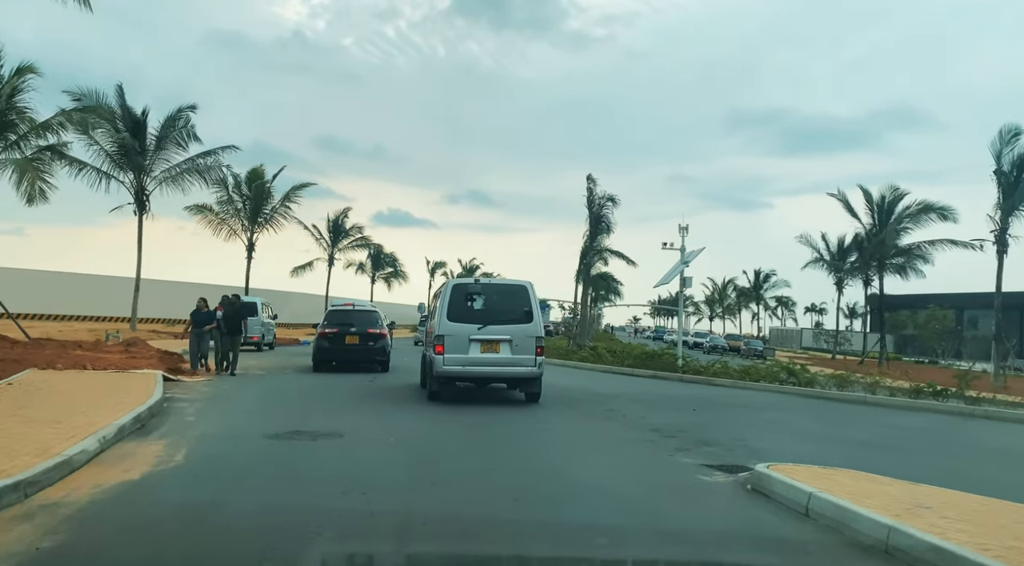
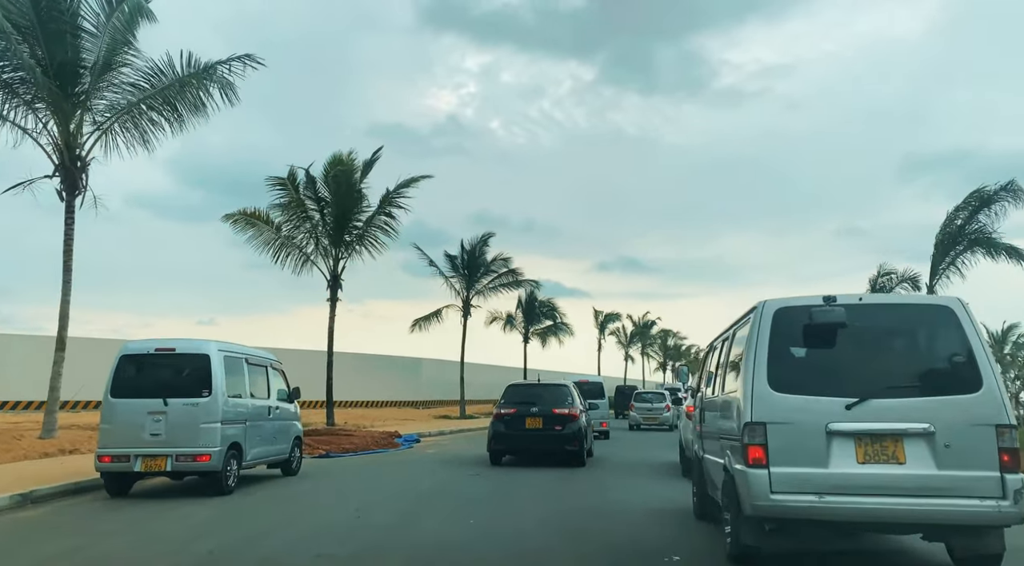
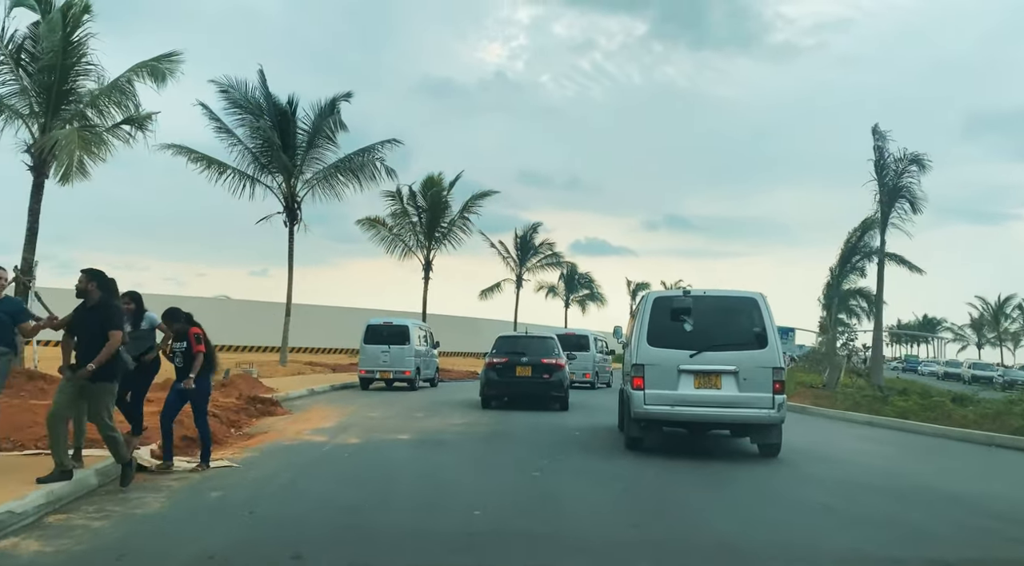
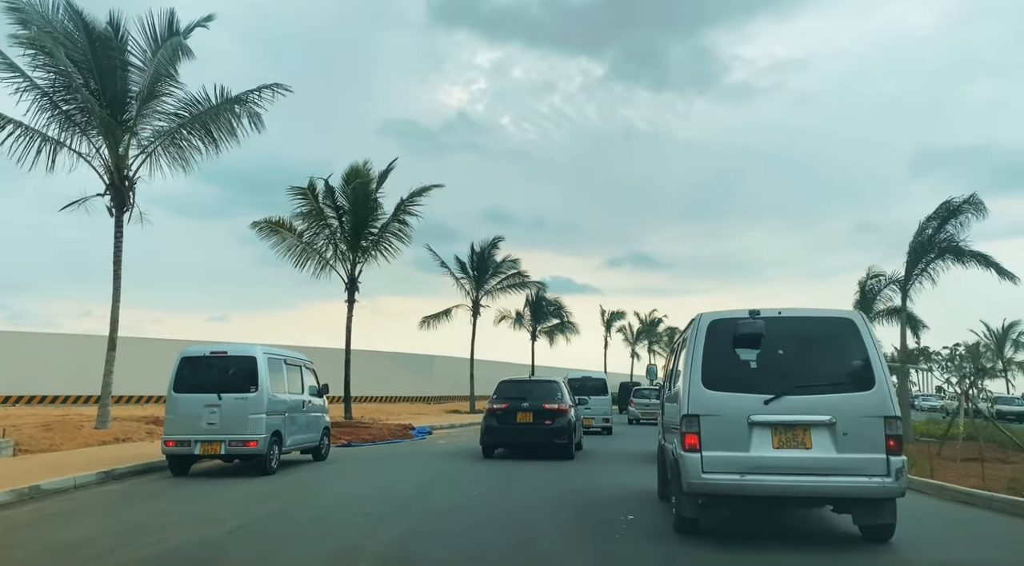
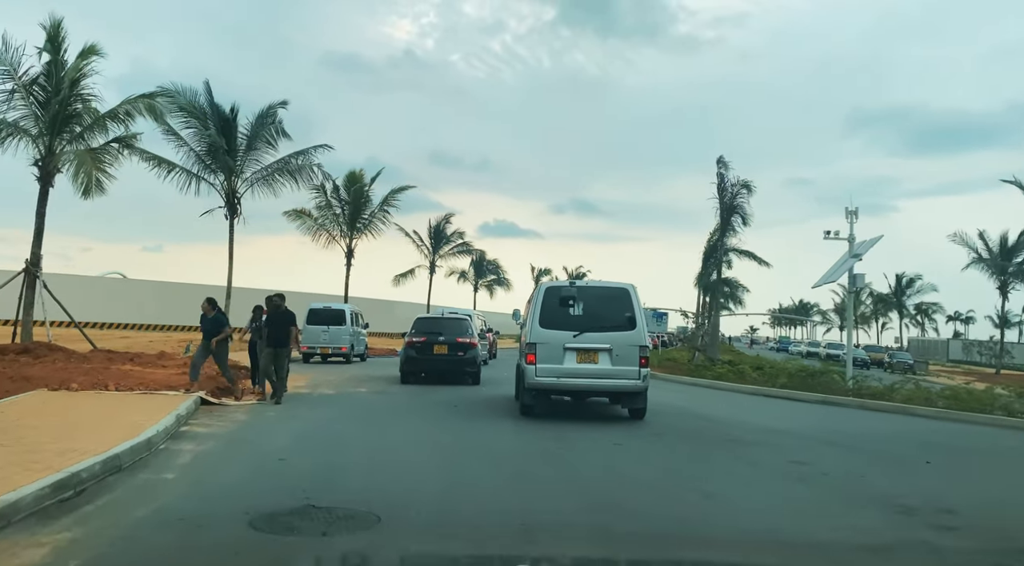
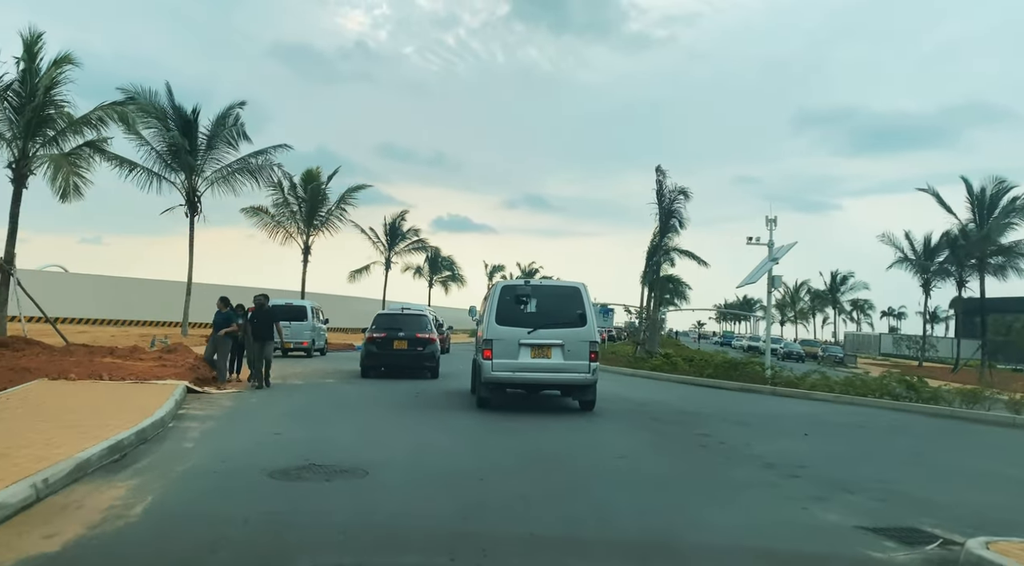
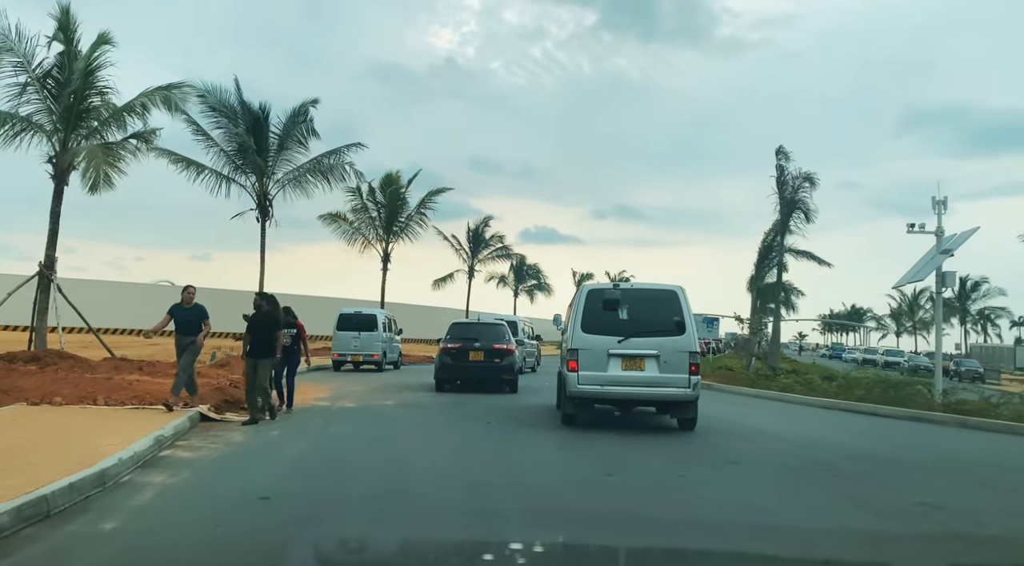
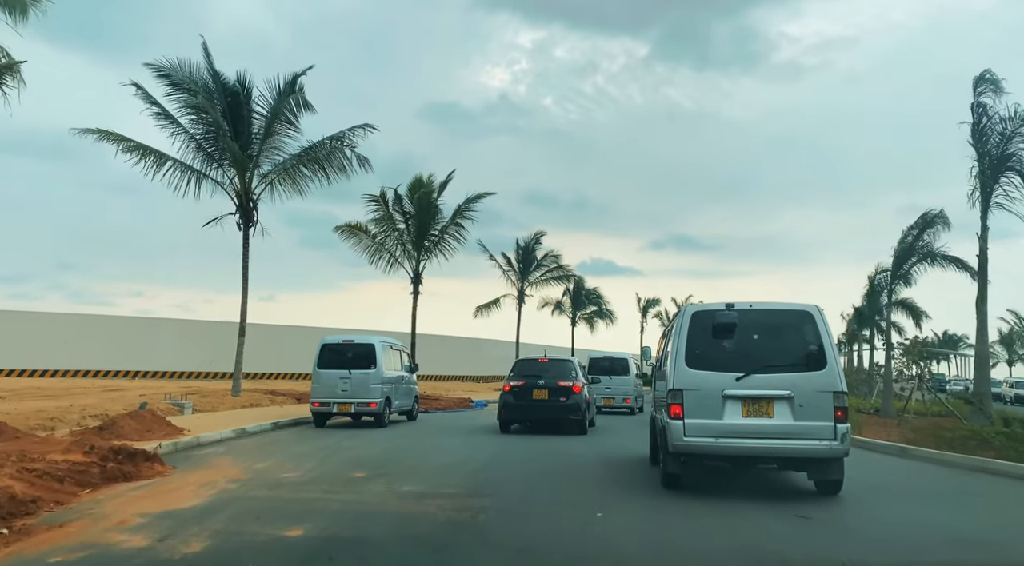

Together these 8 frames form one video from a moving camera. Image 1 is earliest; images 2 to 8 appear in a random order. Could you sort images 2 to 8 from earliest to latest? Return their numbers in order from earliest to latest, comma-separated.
6, 5, 7, 3, 8, 4, 2
